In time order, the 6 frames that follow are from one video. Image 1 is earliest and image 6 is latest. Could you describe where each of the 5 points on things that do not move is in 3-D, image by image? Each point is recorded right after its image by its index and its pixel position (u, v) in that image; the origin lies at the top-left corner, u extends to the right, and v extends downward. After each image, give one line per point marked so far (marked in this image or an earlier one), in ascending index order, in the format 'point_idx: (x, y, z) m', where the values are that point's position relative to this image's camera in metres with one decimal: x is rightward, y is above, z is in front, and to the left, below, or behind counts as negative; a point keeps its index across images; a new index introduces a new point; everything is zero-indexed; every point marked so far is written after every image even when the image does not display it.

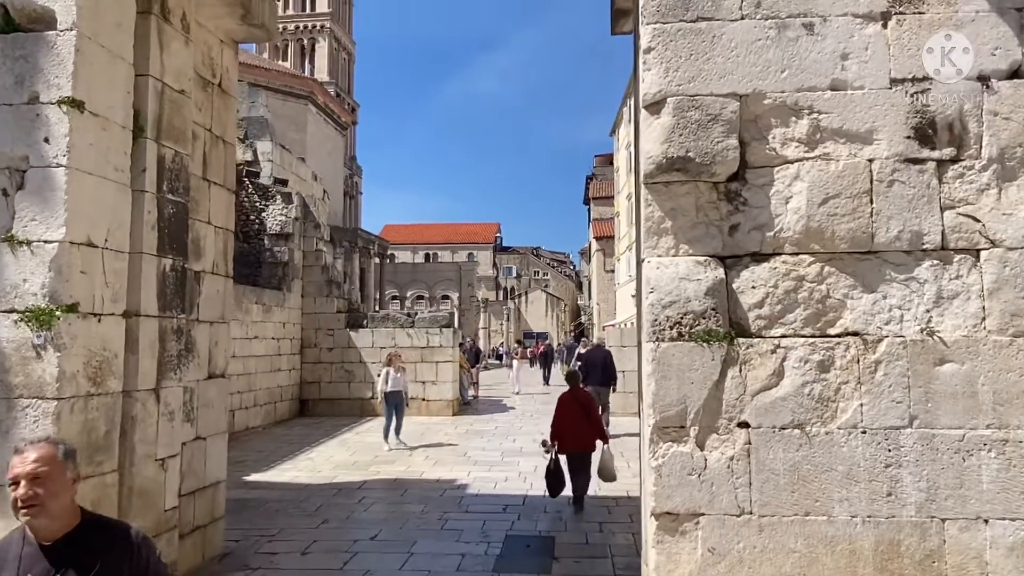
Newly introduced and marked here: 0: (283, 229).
0: (-4.0, +1.0, +12.1) m
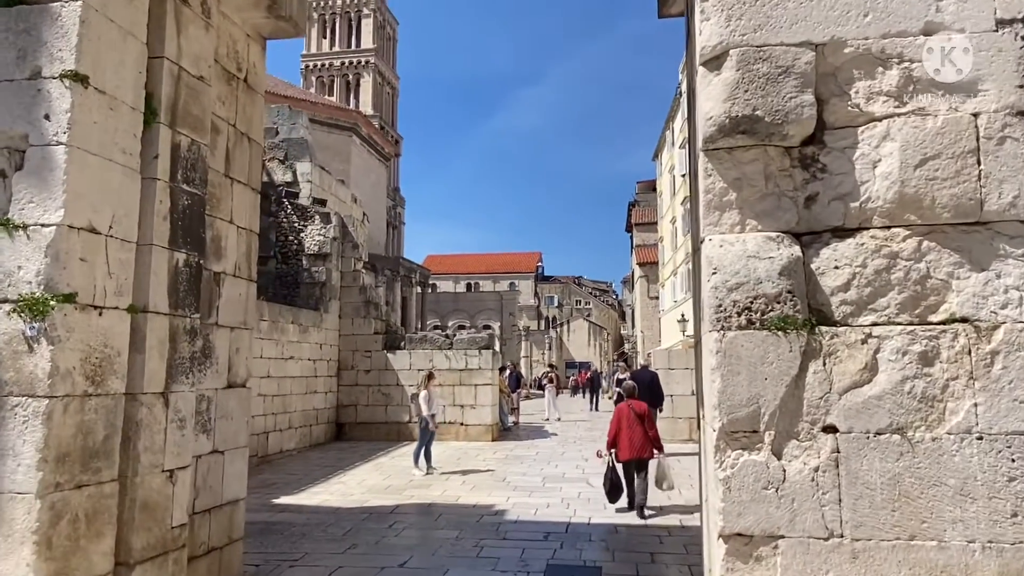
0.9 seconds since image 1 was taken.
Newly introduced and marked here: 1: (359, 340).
0: (-3.3, +0.7, +11.9) m
1: (-2.7, -0.9, +12.2) m
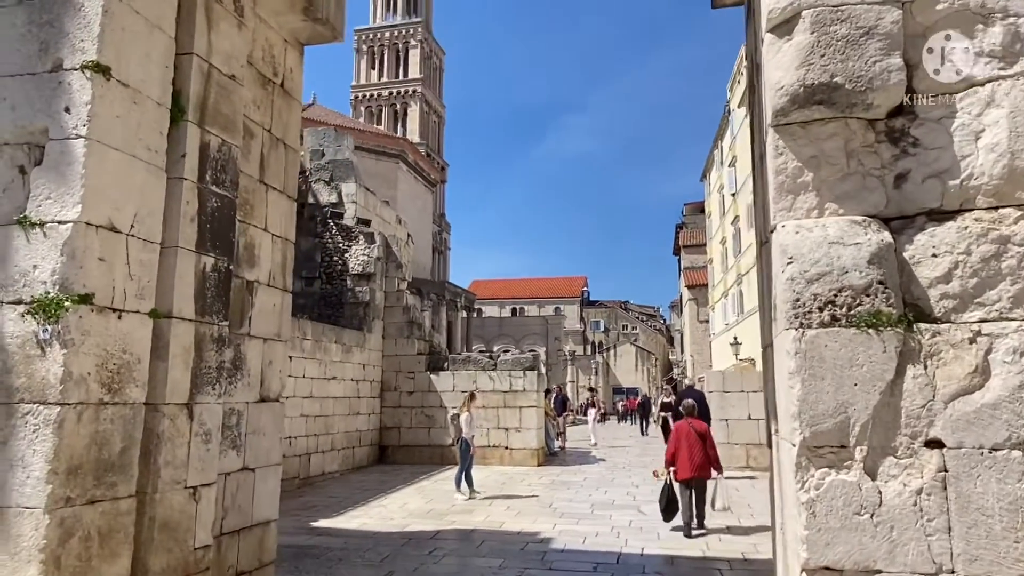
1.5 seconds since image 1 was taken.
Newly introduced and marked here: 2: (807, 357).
0: (-2.5, +0.3, +11.8) m
1: (-1.9, -1.3, +12.0) m
2: (+1.0, -0.2, +2.3) m
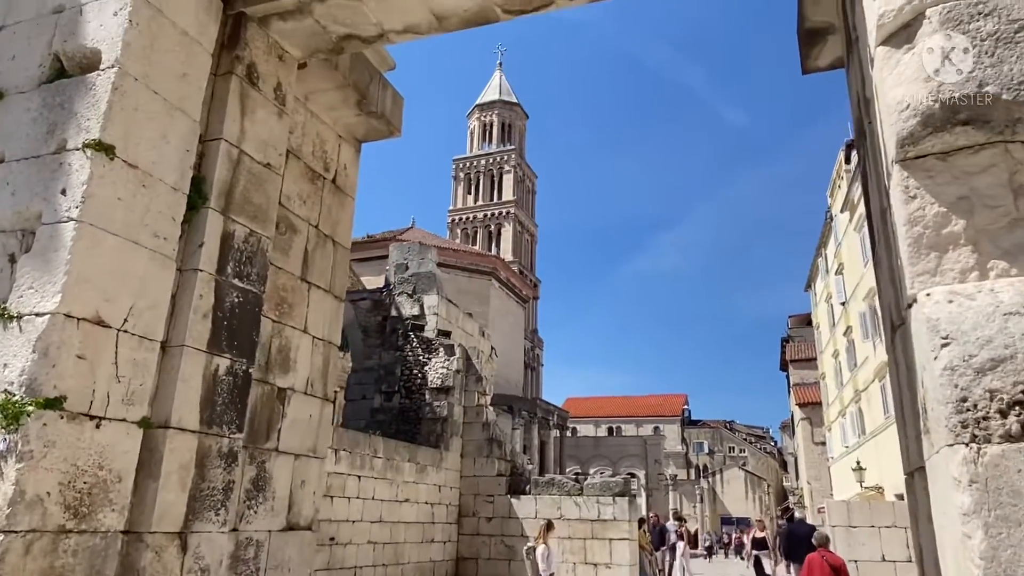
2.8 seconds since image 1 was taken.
0: (-1.1, -1.6, +11.3) m
1: (-0.5, -3.1, +11.2) m
2: (+1.0, -0.4, +1.5) m
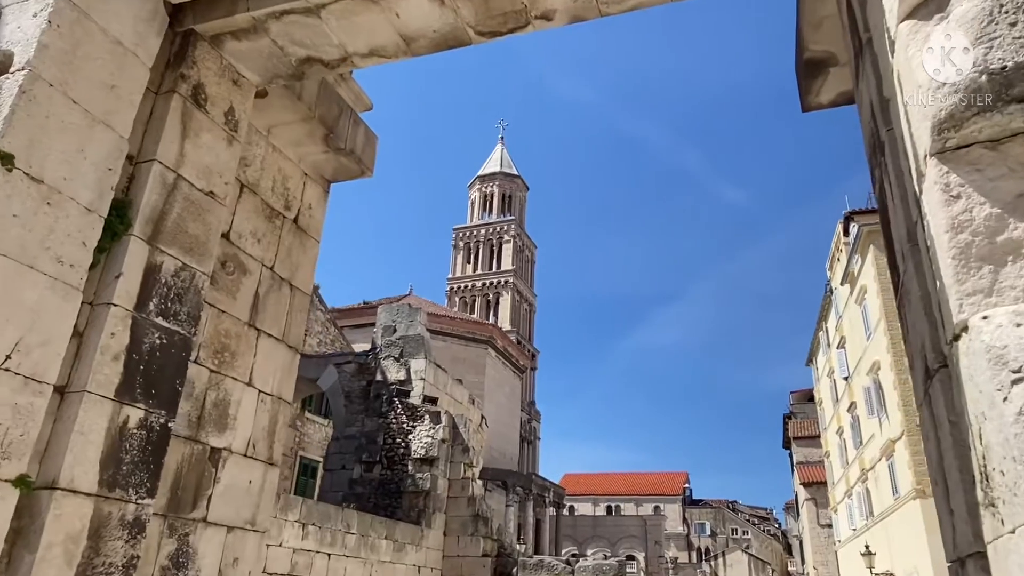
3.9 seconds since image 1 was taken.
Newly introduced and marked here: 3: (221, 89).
0: (-1.3, -2.5, +10.7) m
1: (-0.7, -4.1, +10.4) m
2: (+0.9, -0.5, +1.0) m
3: (-1.4, +1.0, +3.4) m
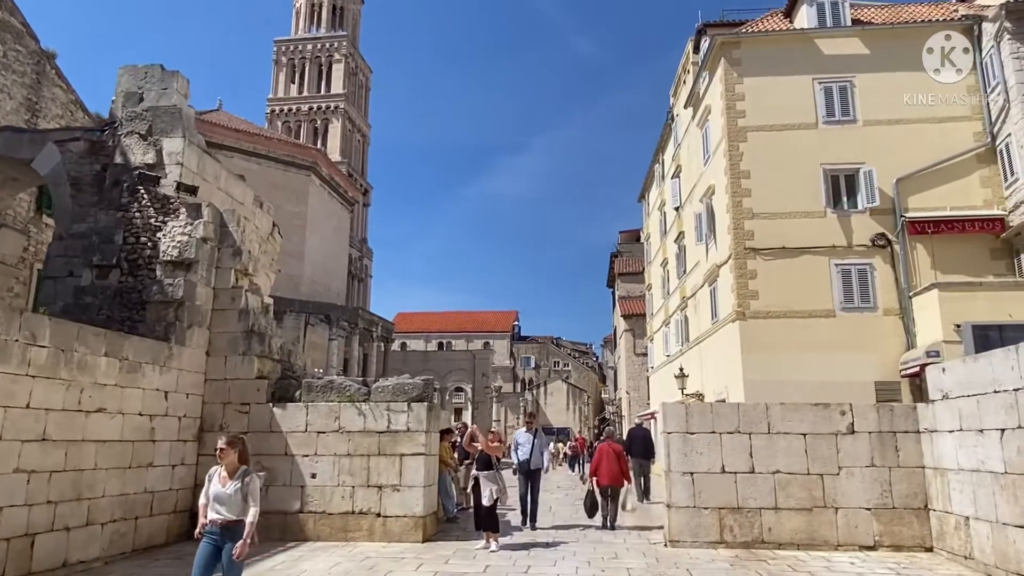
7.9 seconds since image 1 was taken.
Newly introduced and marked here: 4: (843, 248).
0: (-3.9, +0.4, +8.2) m
1: (-3.3, -1.2, +8.4) m
2: (+0.5, +0.3, -0.9) m
3: (-2.2, +2.2, +0.5) m
4: (+6.6, +0.8, +13.9) m
